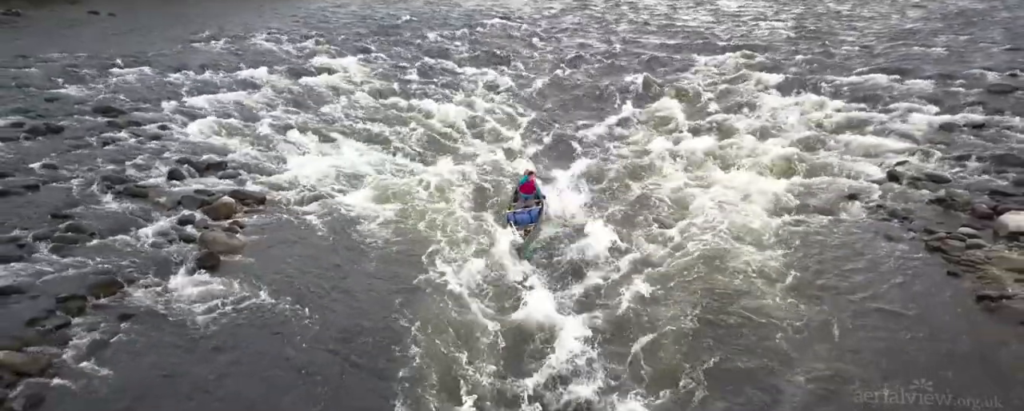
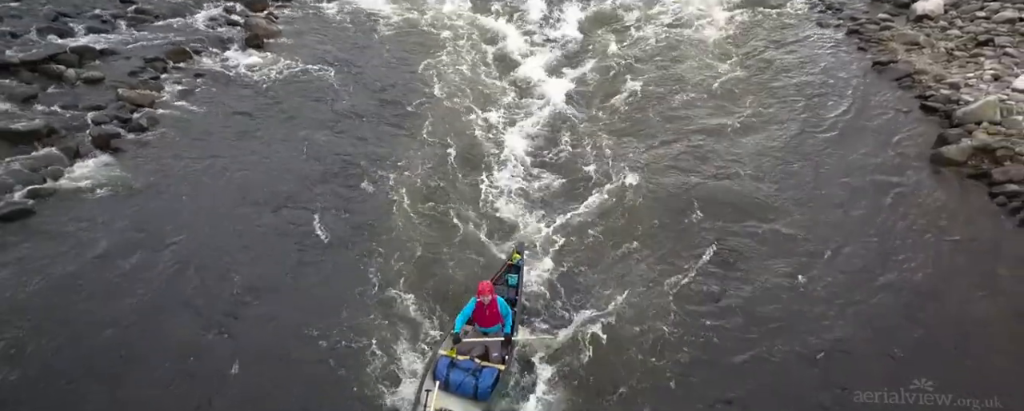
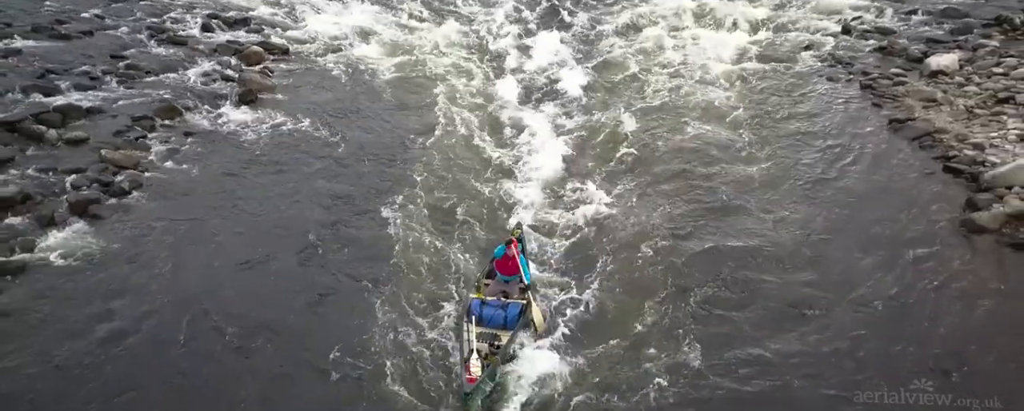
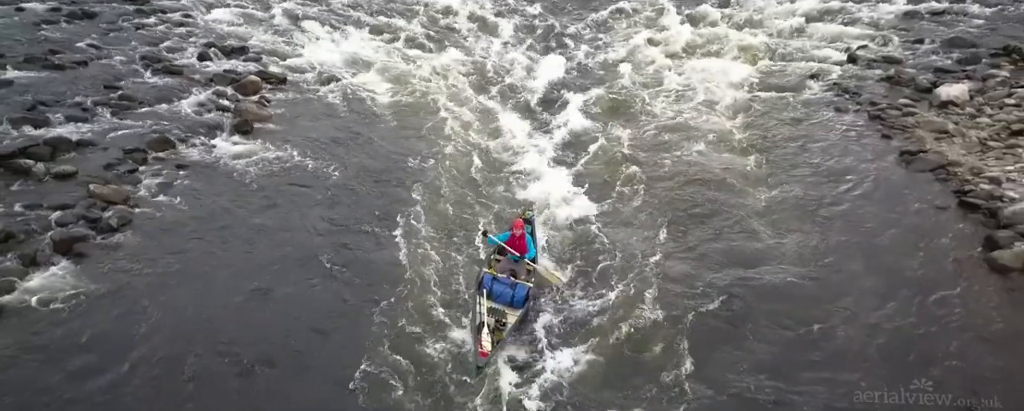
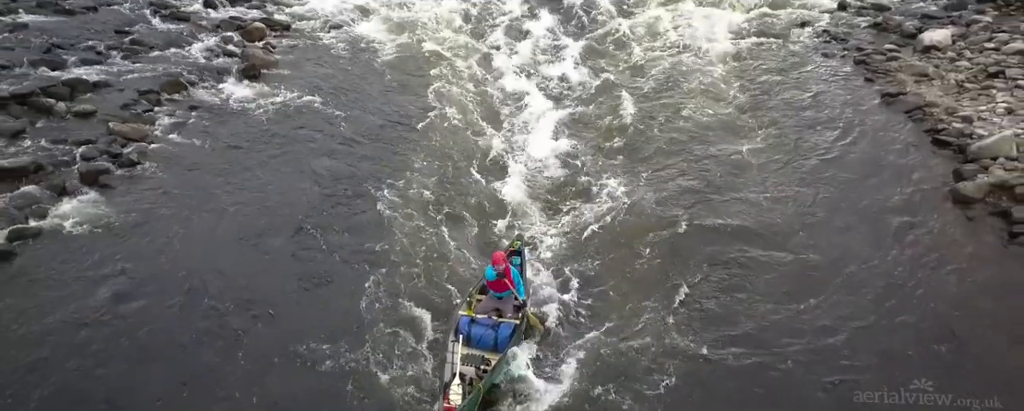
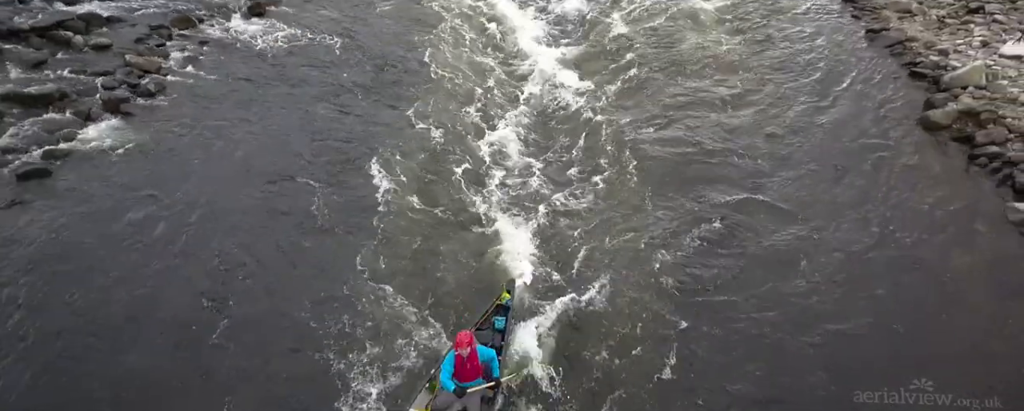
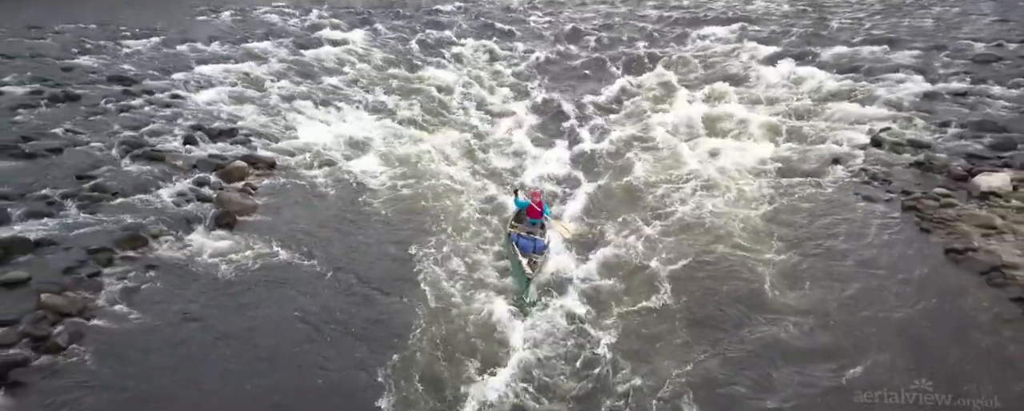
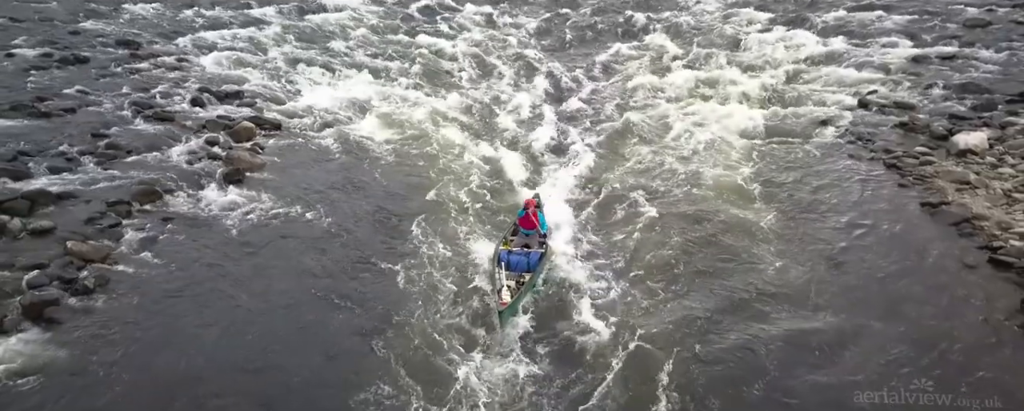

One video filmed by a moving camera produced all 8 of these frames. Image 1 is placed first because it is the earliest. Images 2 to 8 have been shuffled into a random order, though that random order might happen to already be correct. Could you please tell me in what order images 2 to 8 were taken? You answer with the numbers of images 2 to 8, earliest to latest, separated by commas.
7, 8, 4, 3, 5, 2, 6
